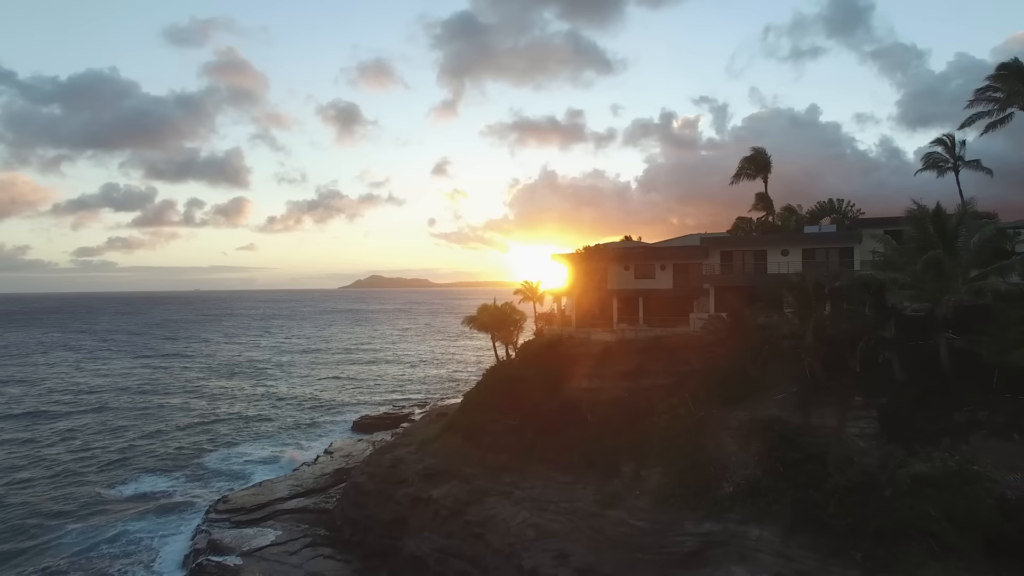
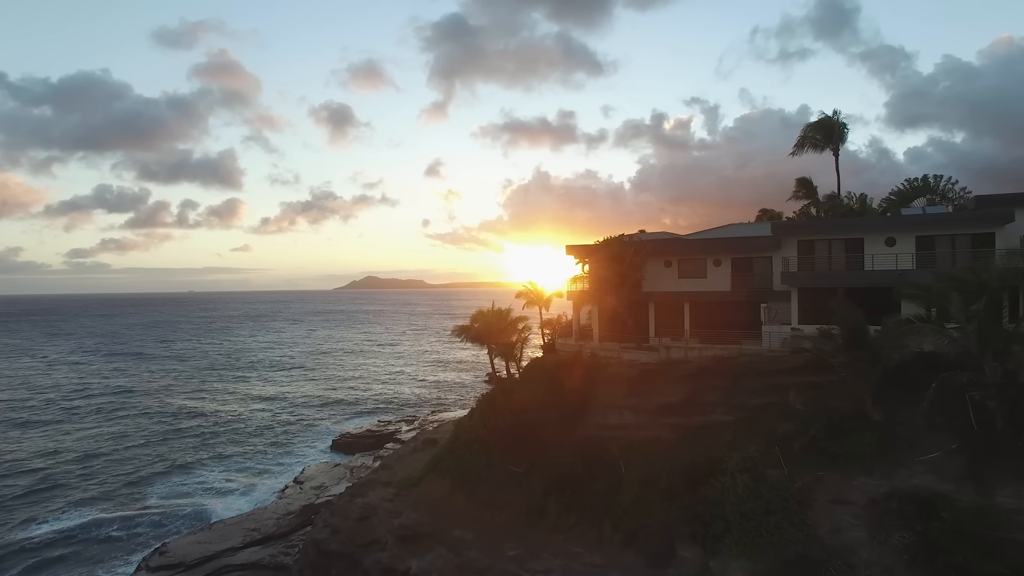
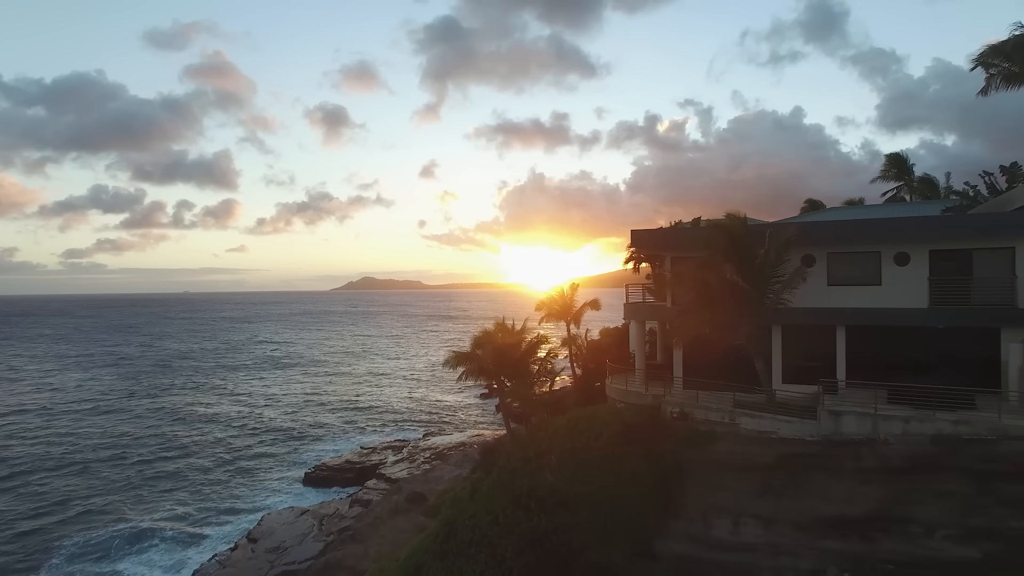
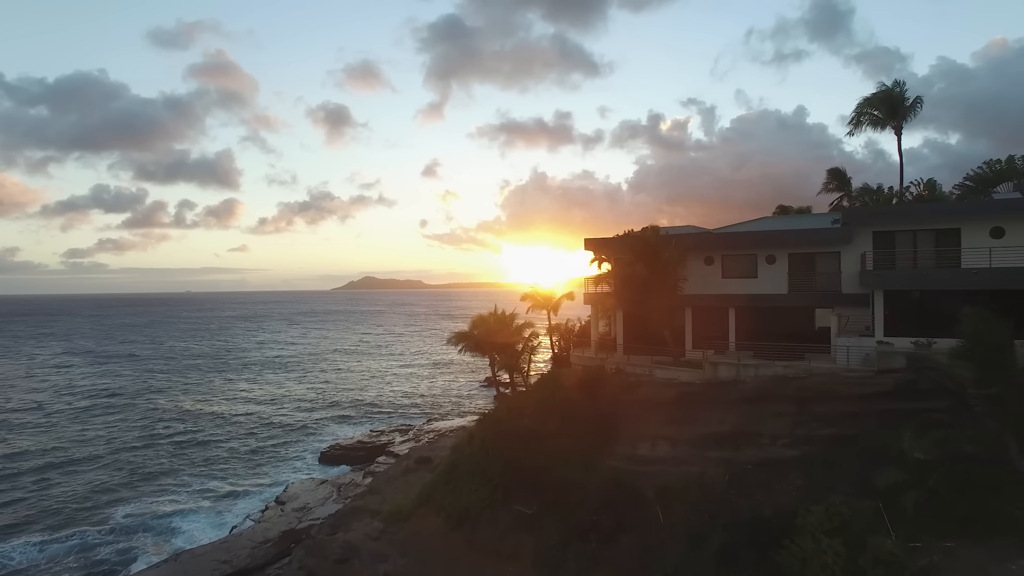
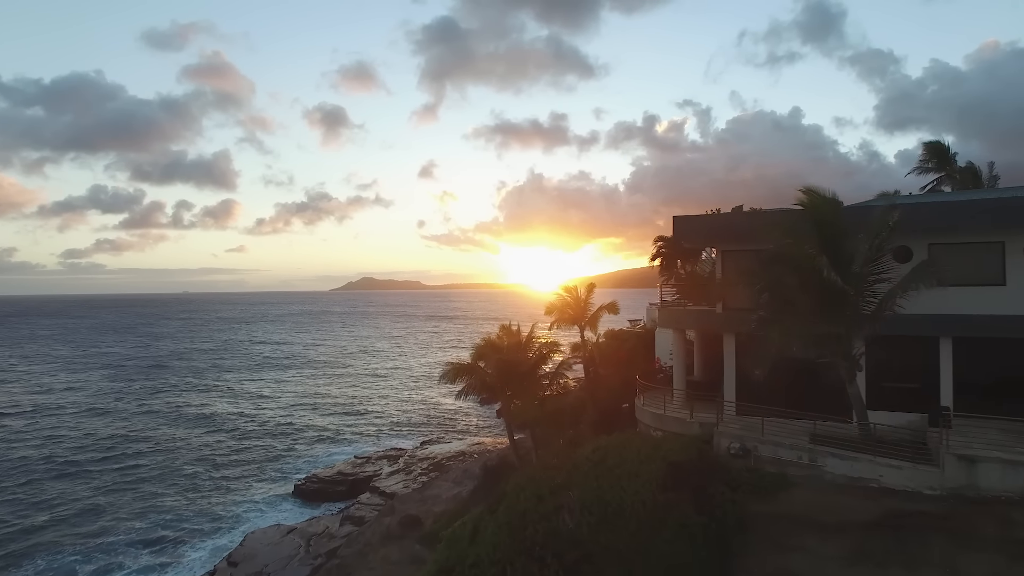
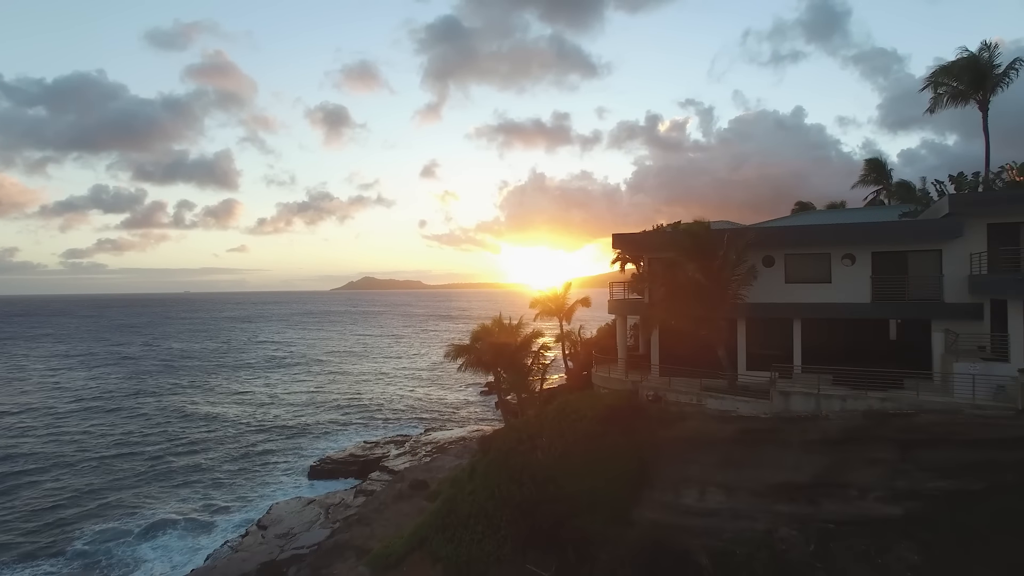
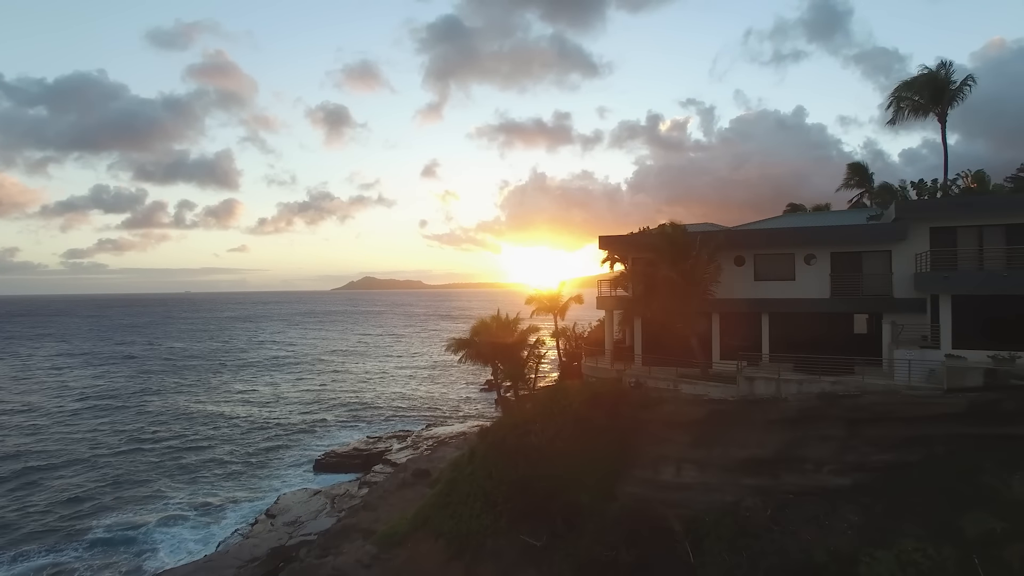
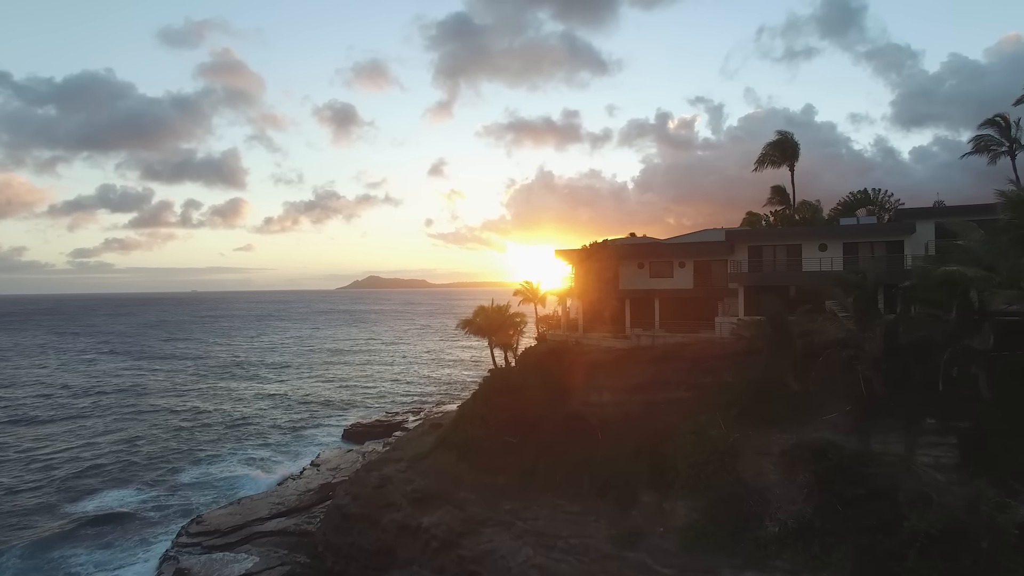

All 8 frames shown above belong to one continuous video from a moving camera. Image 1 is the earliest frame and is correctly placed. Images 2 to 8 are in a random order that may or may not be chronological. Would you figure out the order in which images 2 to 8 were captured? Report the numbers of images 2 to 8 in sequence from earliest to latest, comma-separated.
8, 2, 4, 7, 6, 3, 5
